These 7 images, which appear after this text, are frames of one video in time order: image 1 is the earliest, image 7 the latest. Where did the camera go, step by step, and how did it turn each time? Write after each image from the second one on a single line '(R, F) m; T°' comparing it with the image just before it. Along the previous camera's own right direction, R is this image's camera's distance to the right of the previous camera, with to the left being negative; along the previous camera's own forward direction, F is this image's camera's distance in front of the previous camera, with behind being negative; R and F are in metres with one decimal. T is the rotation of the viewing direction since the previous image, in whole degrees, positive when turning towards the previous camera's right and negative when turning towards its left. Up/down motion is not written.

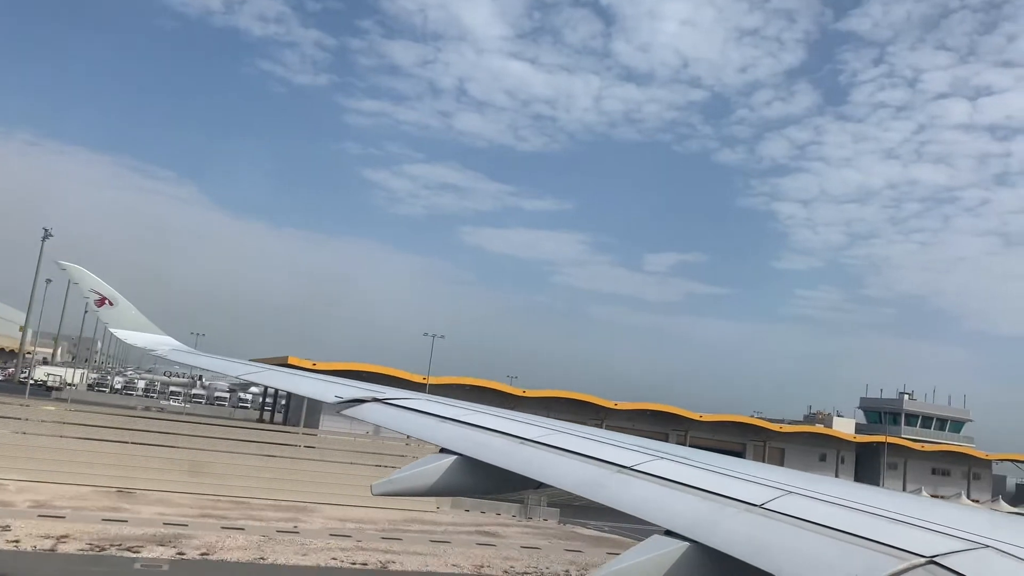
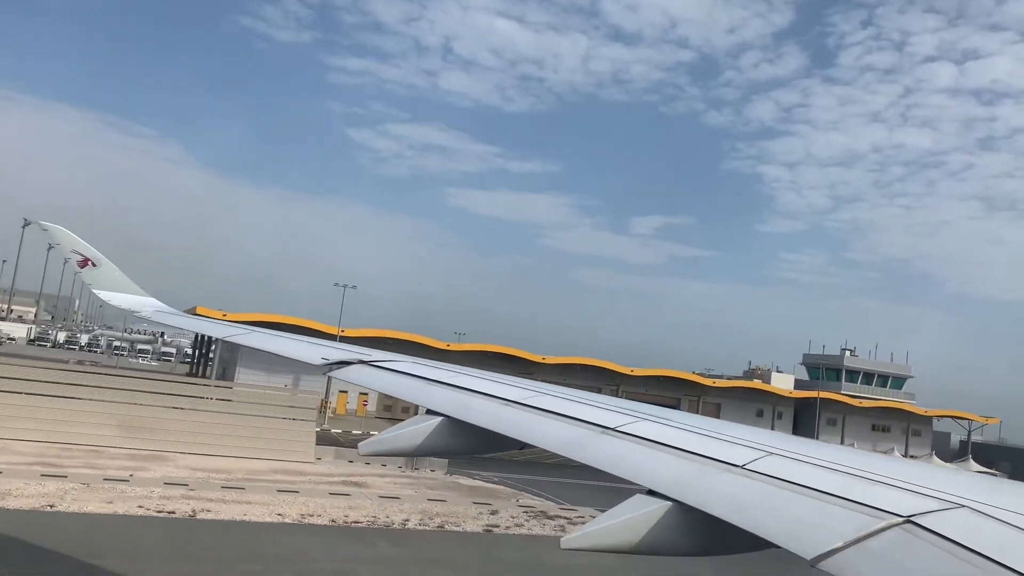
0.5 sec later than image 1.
(+0.8, +0.3) m; +1°
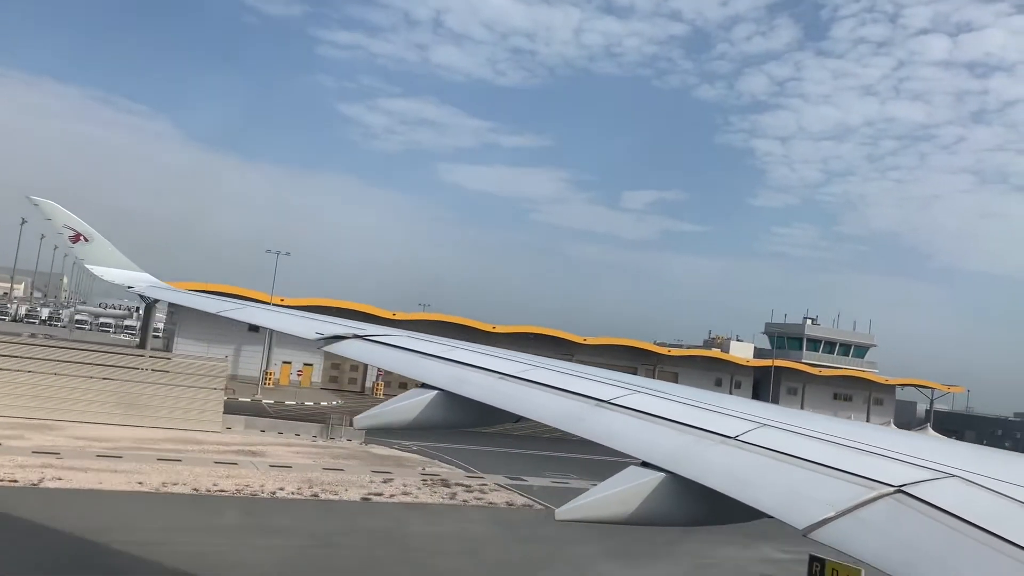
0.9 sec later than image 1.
(+0.6, +0.2) m; +1°
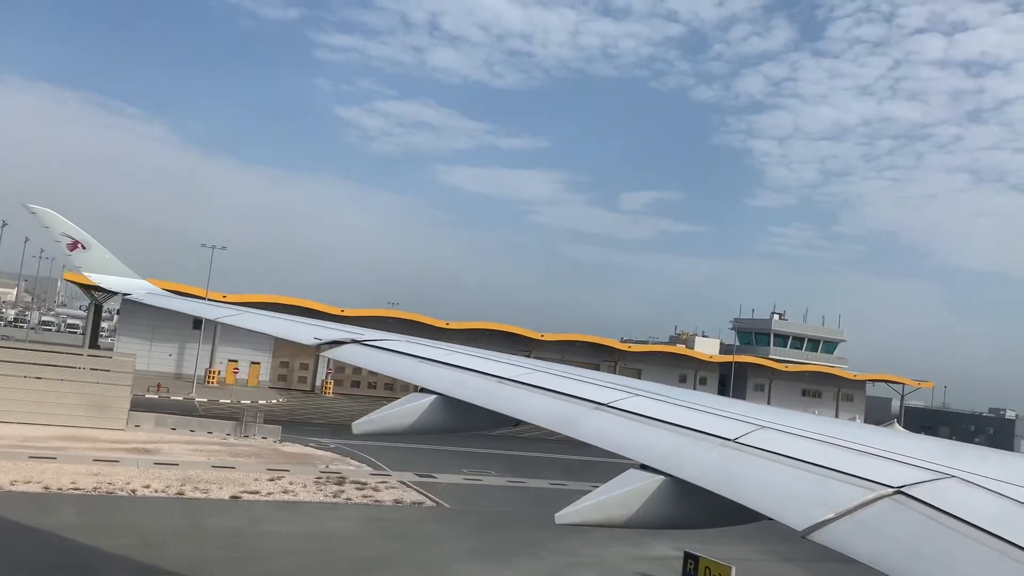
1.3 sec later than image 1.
(+0.6, +0.2) m; 0°
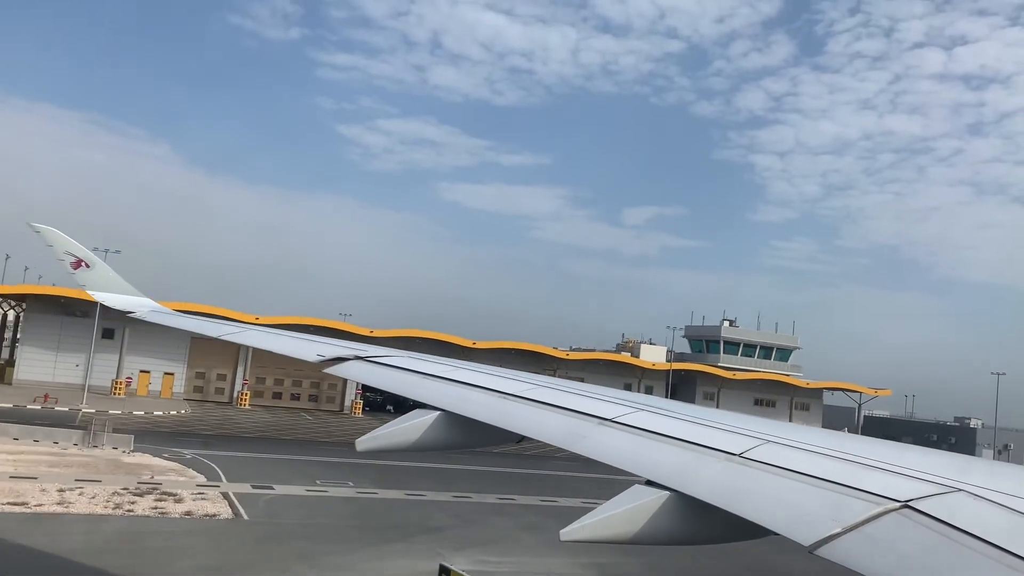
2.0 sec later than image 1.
(-0.9, +0.7) m; 0°
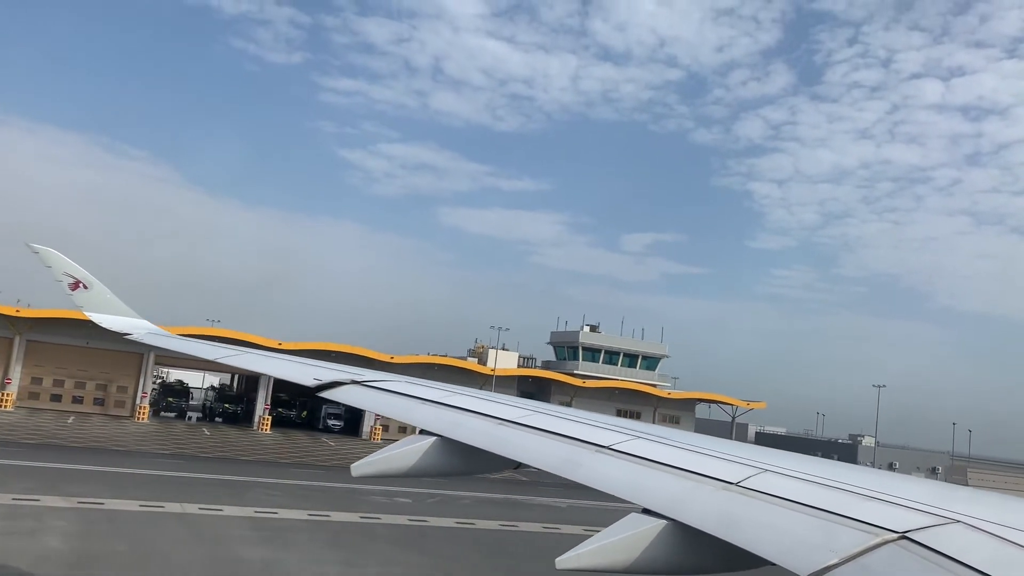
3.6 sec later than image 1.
(-0.5, +2.7) m; 0°
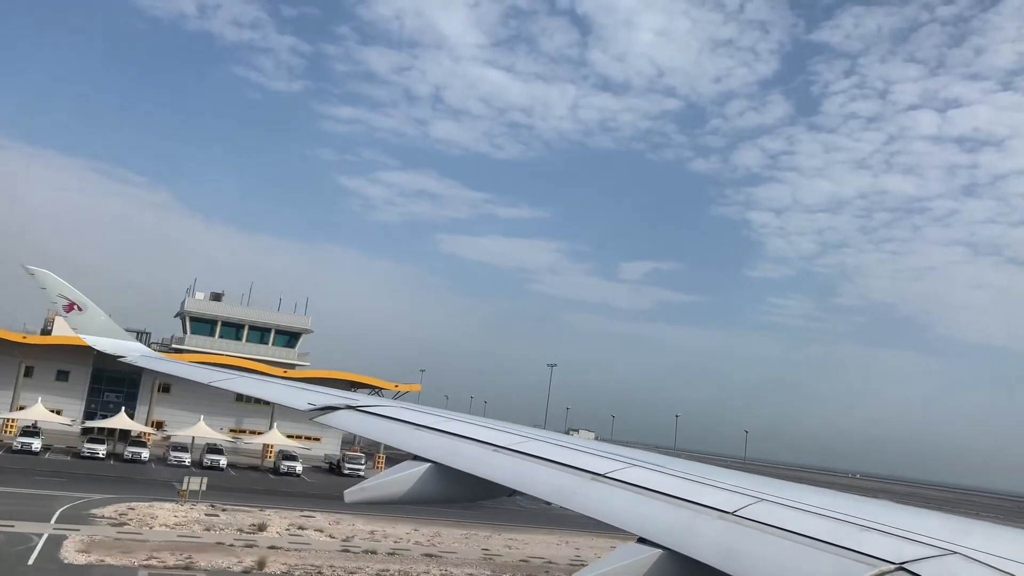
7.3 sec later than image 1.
(-0.2, +2.7) m; 0°
